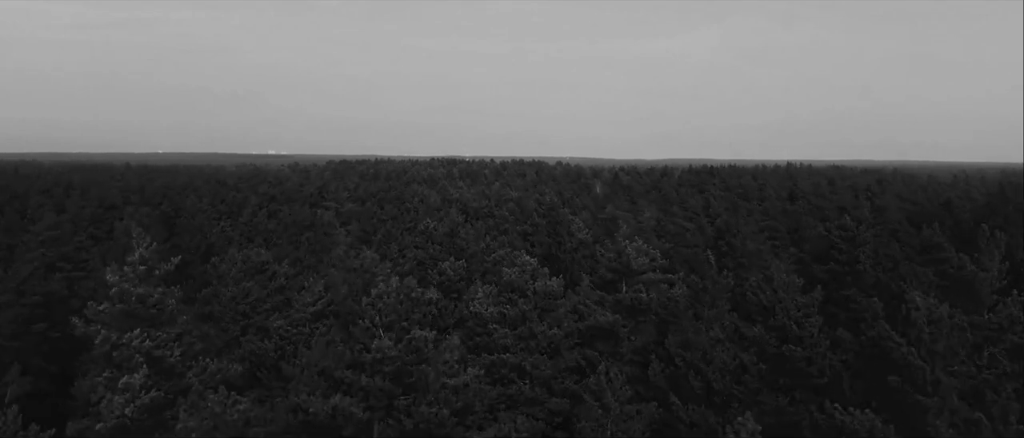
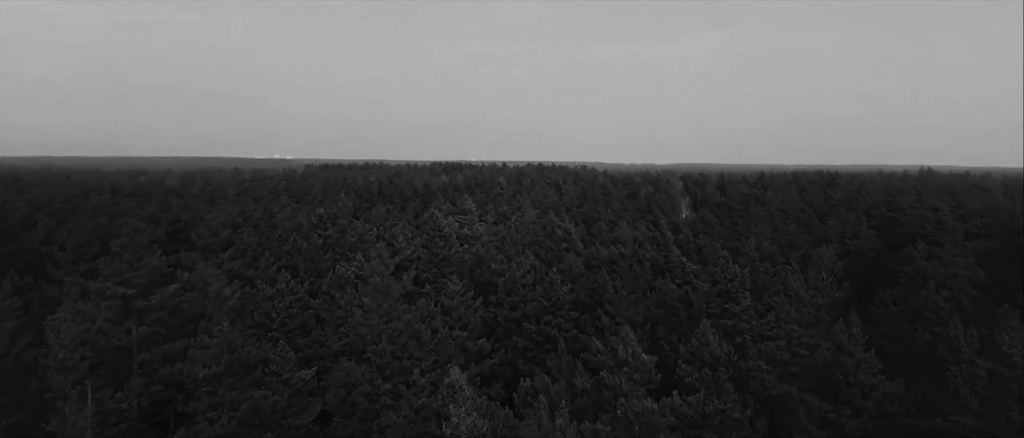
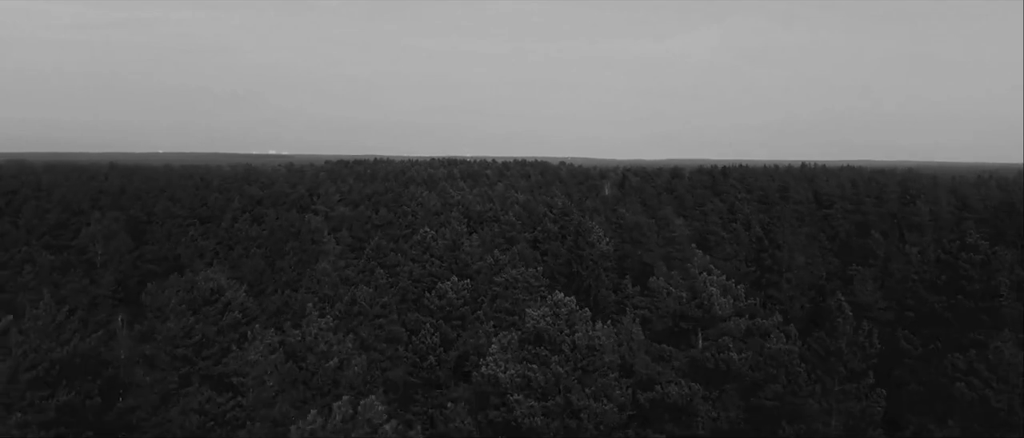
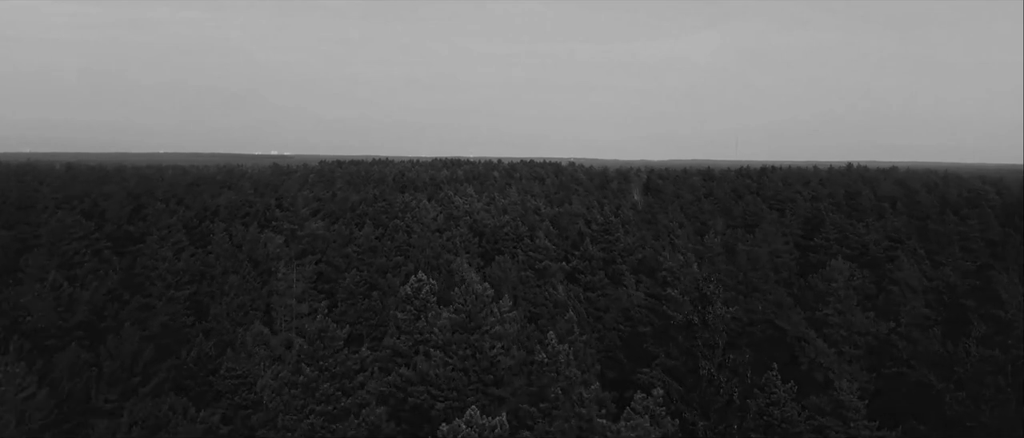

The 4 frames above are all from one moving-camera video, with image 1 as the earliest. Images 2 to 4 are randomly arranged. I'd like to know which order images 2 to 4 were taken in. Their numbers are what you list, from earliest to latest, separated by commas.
3, 4, 2
